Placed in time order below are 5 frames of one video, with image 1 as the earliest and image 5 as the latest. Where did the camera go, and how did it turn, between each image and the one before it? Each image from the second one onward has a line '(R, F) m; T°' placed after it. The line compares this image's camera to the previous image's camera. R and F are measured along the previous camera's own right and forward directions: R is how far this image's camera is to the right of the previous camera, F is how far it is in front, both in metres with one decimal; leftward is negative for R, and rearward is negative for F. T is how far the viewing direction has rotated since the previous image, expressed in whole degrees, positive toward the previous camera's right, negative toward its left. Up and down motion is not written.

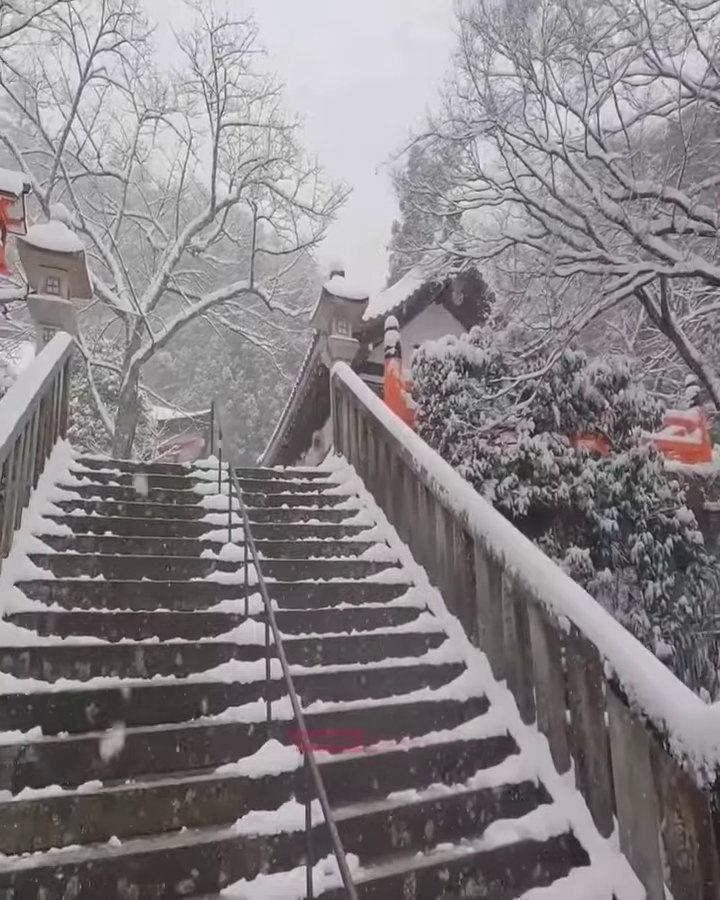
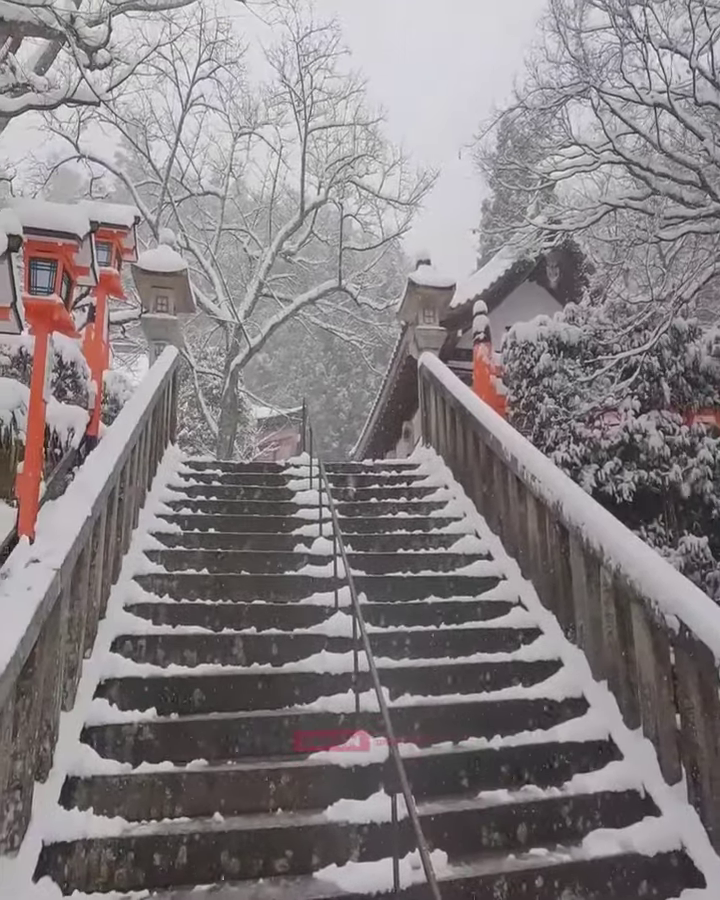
(+0.2, 0.0) m; -11°
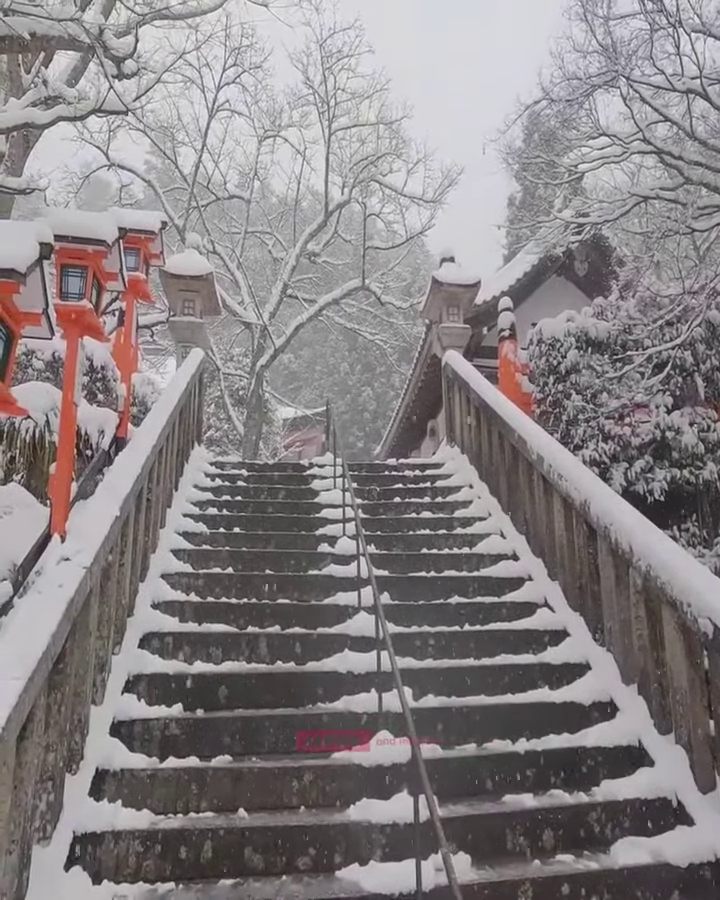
(0.0, 0.0) m; -3°
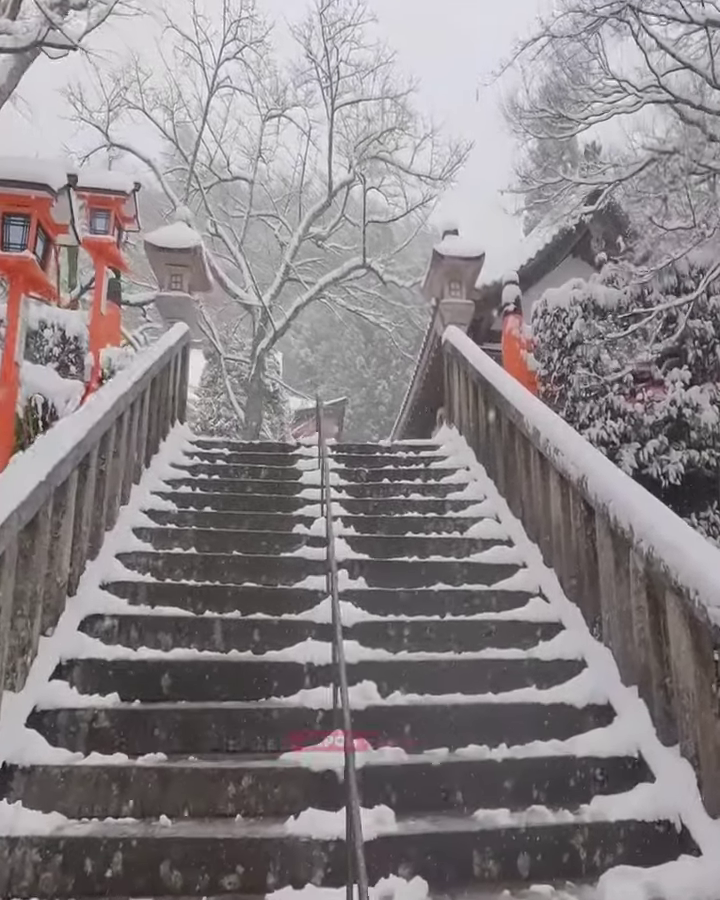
(+0.4, +0.4) m; -2°
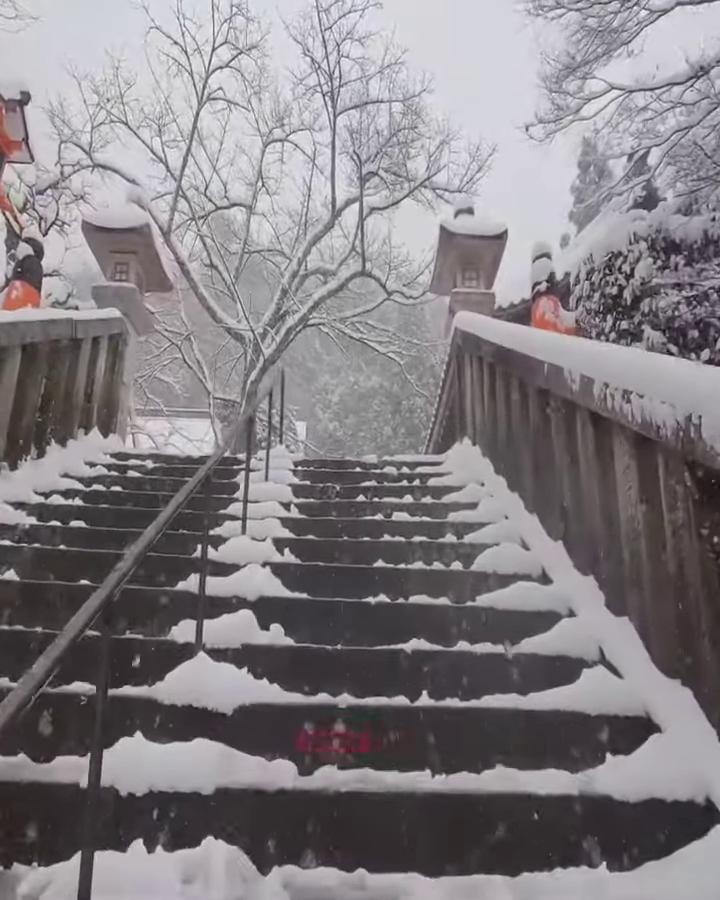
(+0.5, +1.7) m; -4°
